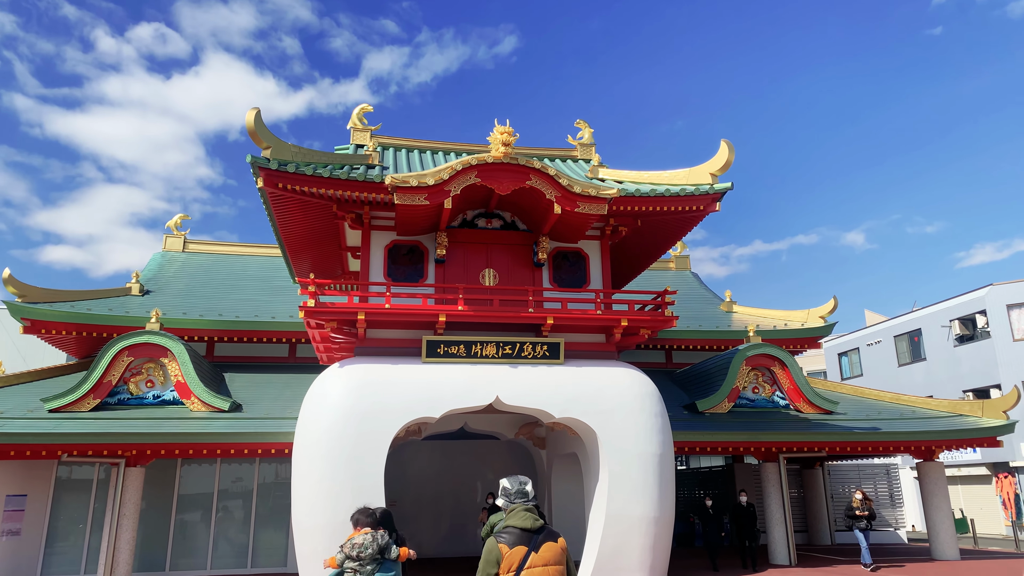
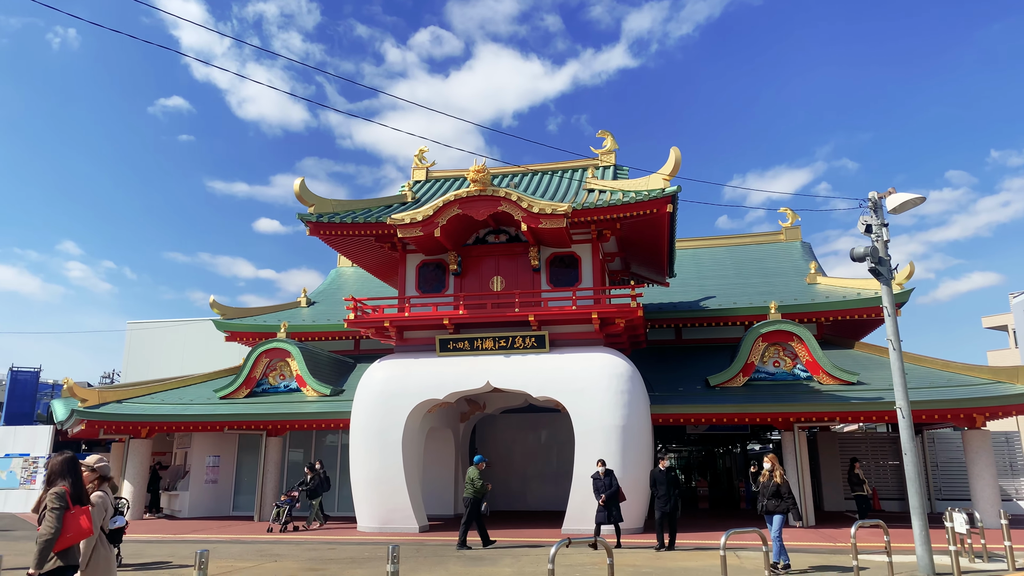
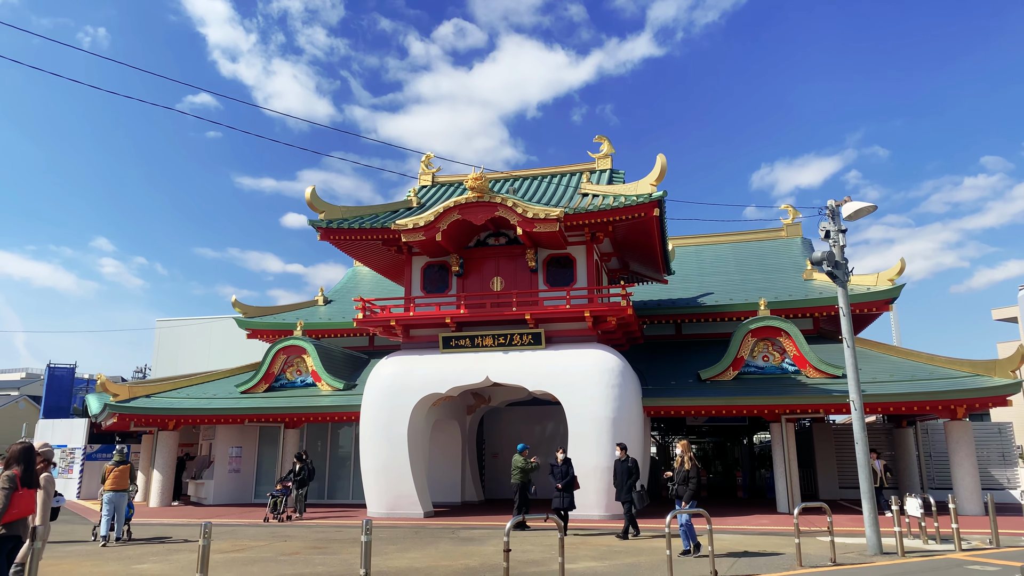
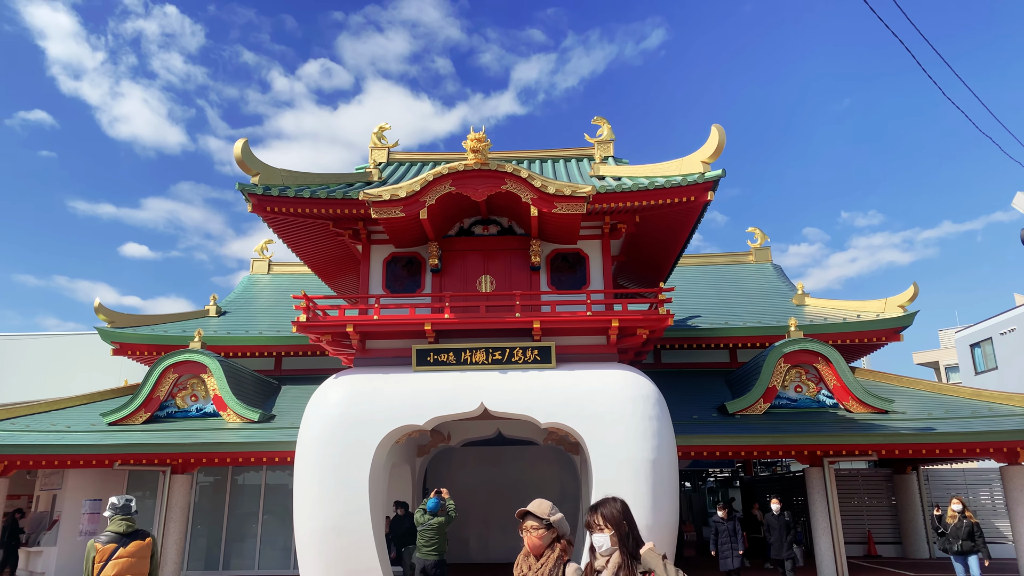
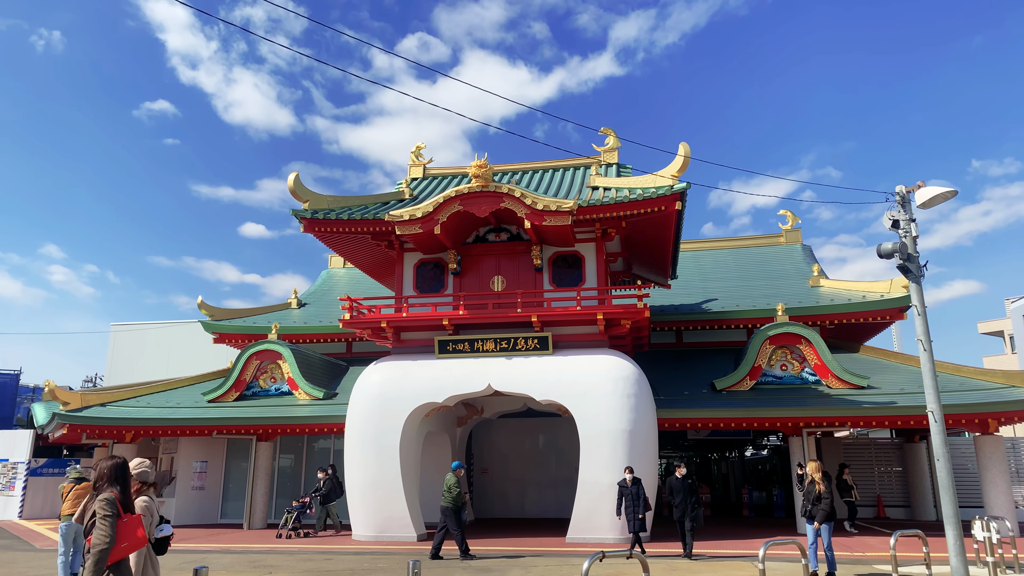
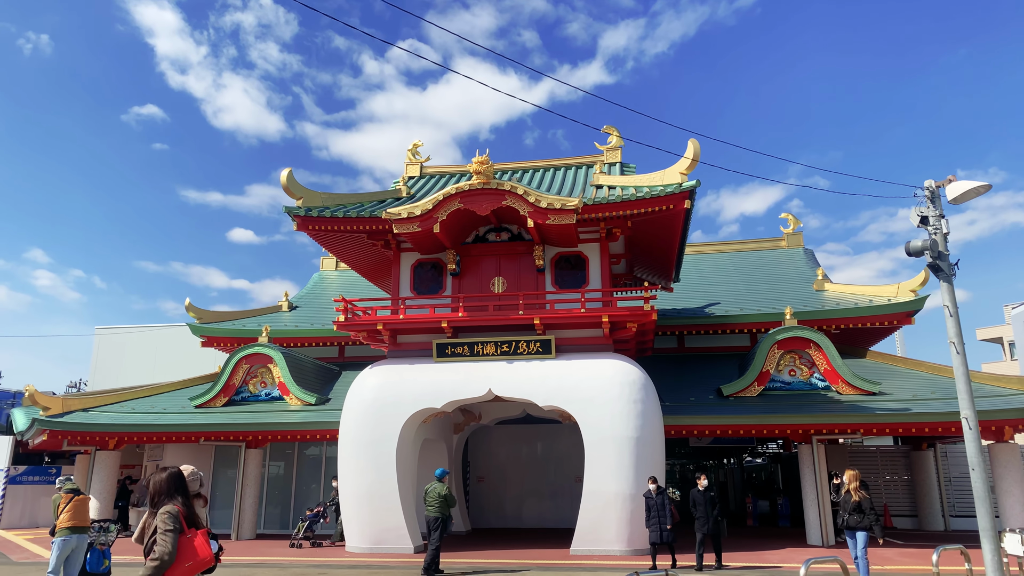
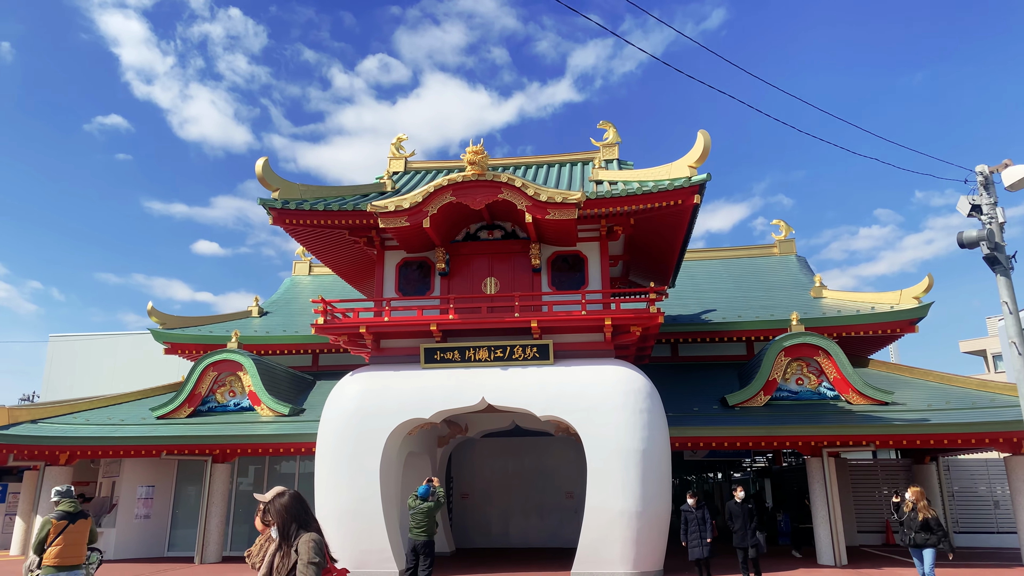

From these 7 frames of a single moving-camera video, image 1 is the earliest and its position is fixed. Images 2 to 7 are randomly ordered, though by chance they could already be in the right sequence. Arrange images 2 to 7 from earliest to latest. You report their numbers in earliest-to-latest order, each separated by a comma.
4, 7, 6, 5, 2, 3
